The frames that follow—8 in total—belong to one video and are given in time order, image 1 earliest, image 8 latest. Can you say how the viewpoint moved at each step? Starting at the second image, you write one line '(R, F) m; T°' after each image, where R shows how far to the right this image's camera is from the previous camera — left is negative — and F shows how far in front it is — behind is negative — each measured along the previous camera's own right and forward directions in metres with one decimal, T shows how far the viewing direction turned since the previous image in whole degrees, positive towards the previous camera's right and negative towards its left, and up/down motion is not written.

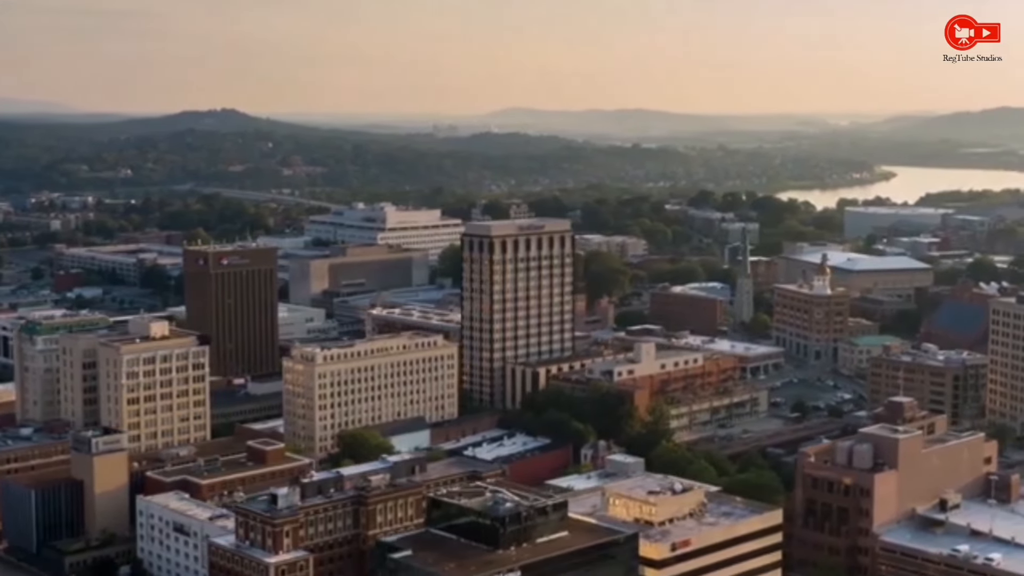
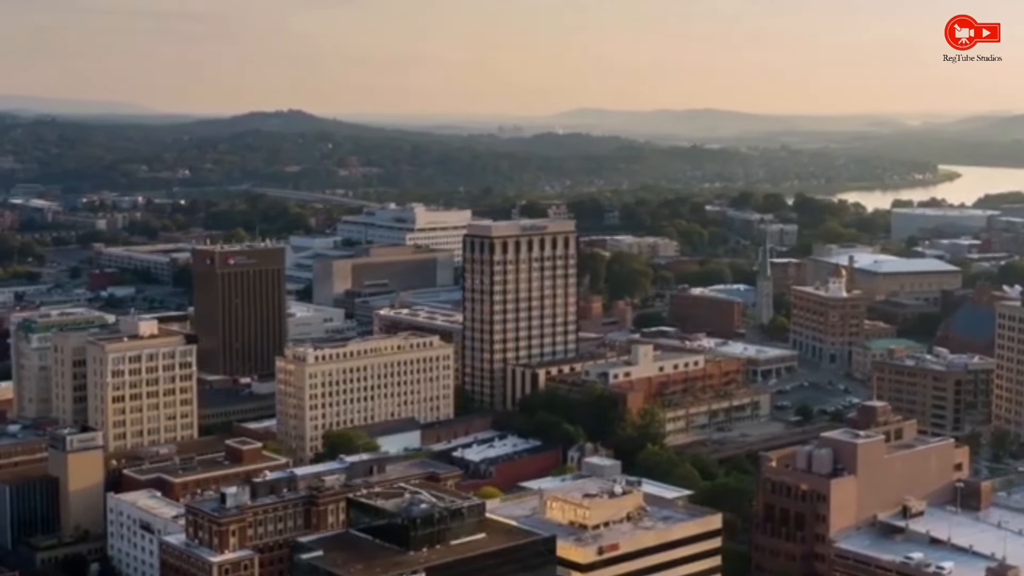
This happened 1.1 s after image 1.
(+2.3, +0.1) m; -3°
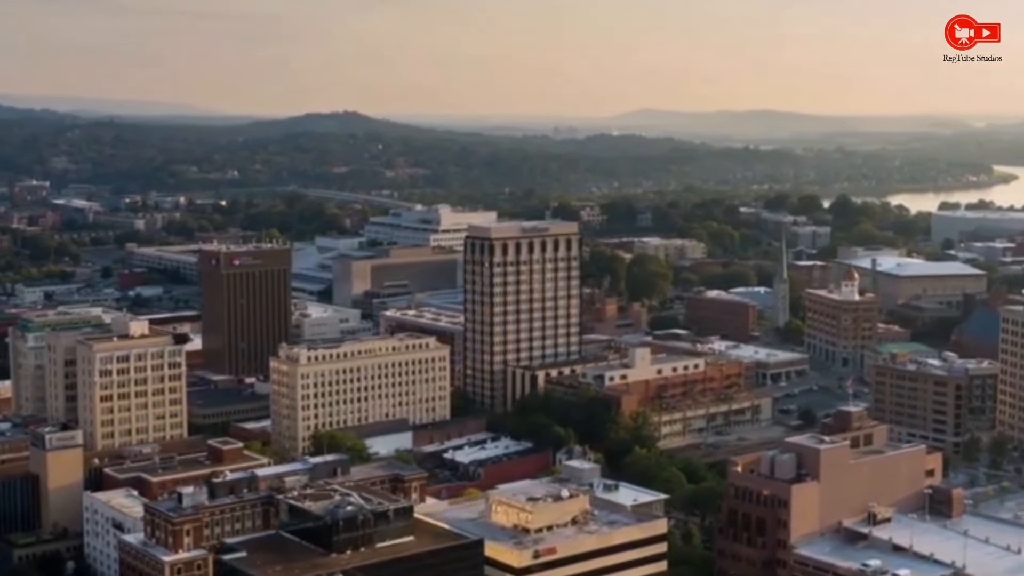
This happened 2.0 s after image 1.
(+1.9, +0.1) m; -2°
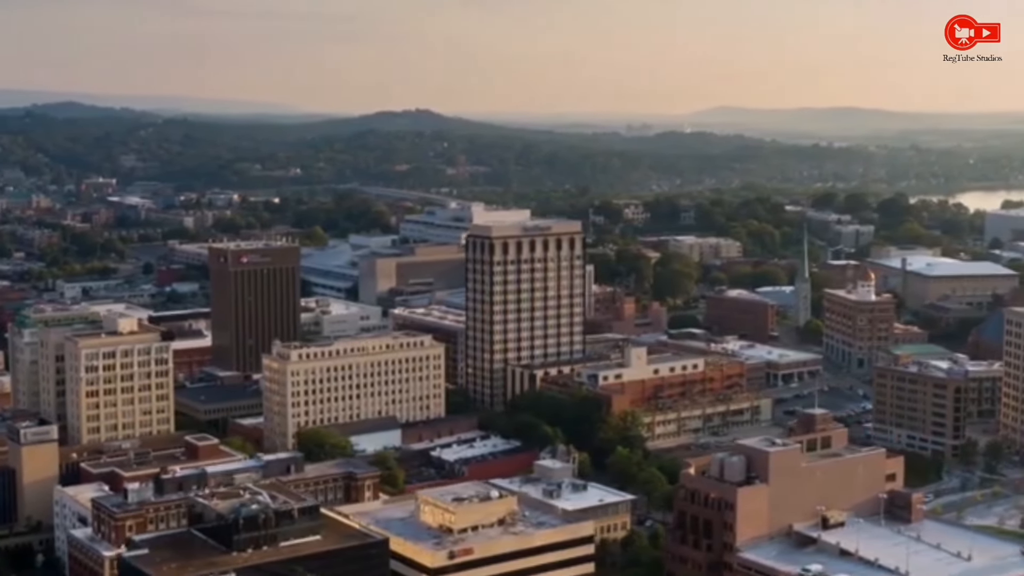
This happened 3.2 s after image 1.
(+2.5, +0.2) m; -3°
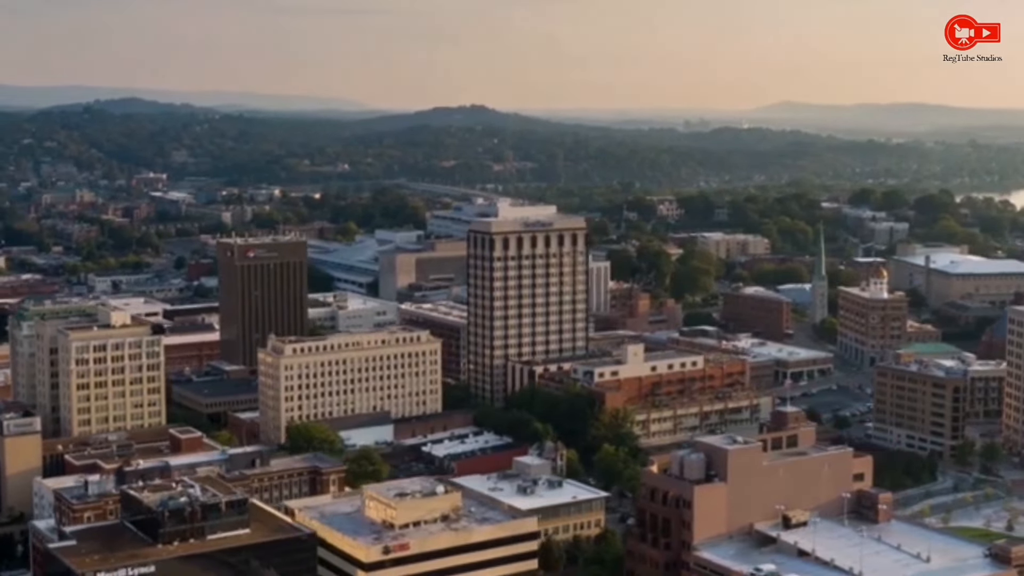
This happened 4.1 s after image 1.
(+1.9, +0.1) m; -2°
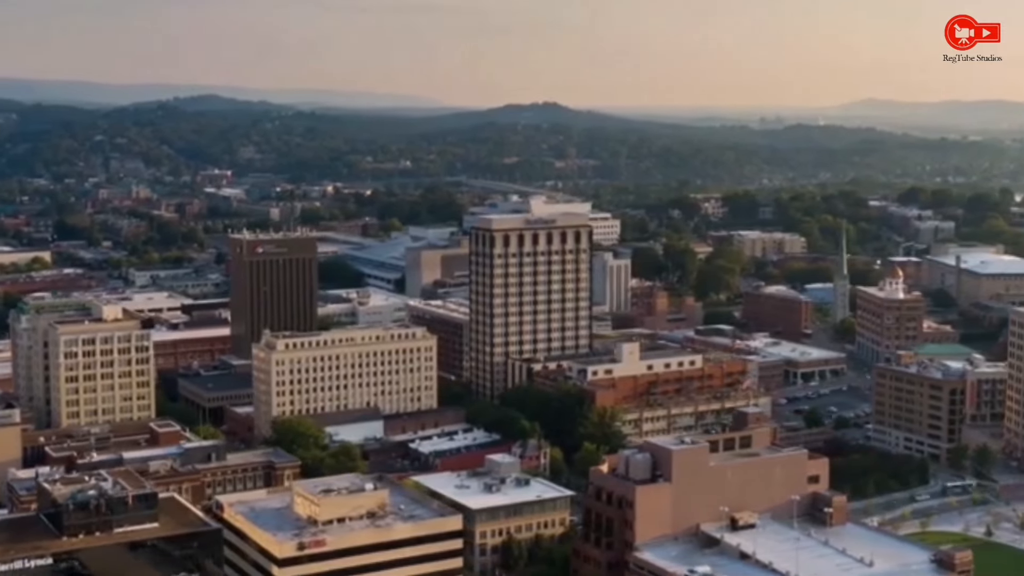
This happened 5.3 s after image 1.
(+2.5, +0.2) m; -3°
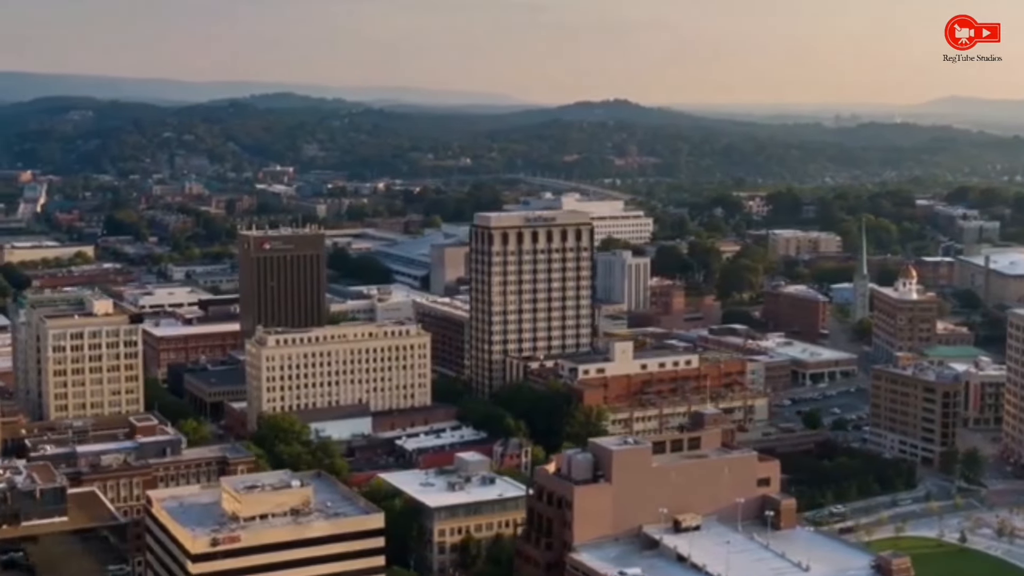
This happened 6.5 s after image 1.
(+2.5, +0.2) m; -3°
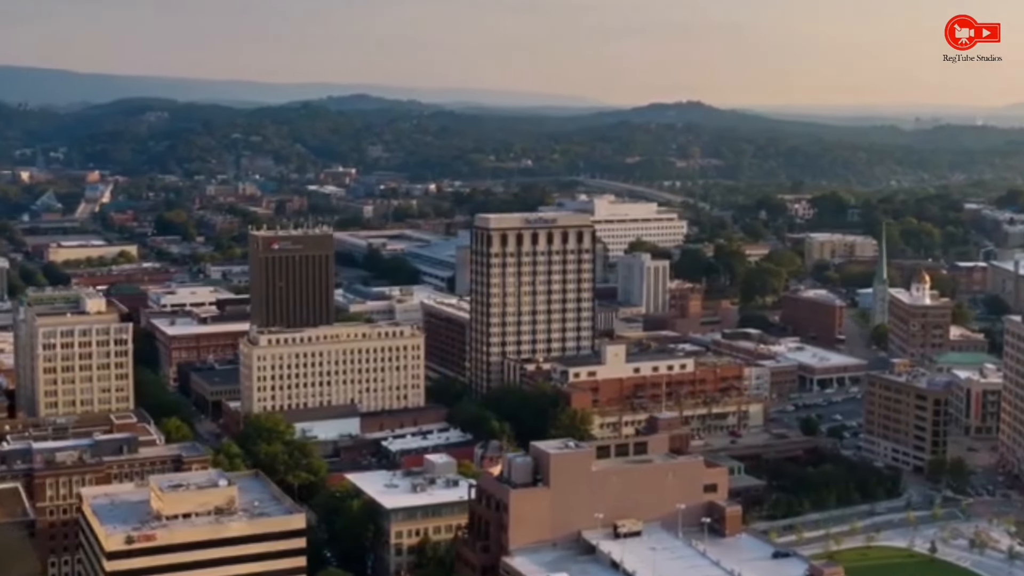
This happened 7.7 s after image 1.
(+2.6, +0.2) m; -3°
